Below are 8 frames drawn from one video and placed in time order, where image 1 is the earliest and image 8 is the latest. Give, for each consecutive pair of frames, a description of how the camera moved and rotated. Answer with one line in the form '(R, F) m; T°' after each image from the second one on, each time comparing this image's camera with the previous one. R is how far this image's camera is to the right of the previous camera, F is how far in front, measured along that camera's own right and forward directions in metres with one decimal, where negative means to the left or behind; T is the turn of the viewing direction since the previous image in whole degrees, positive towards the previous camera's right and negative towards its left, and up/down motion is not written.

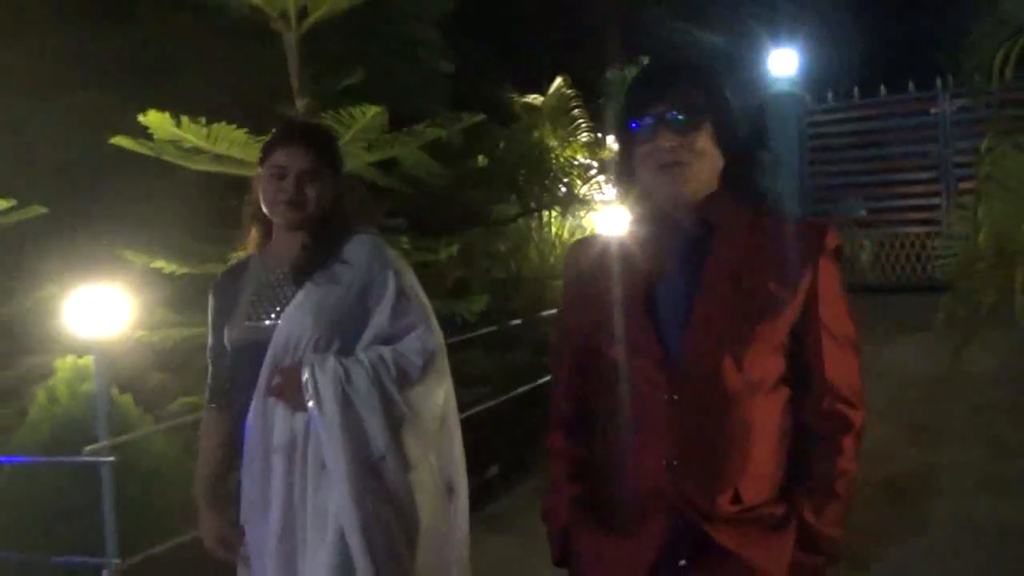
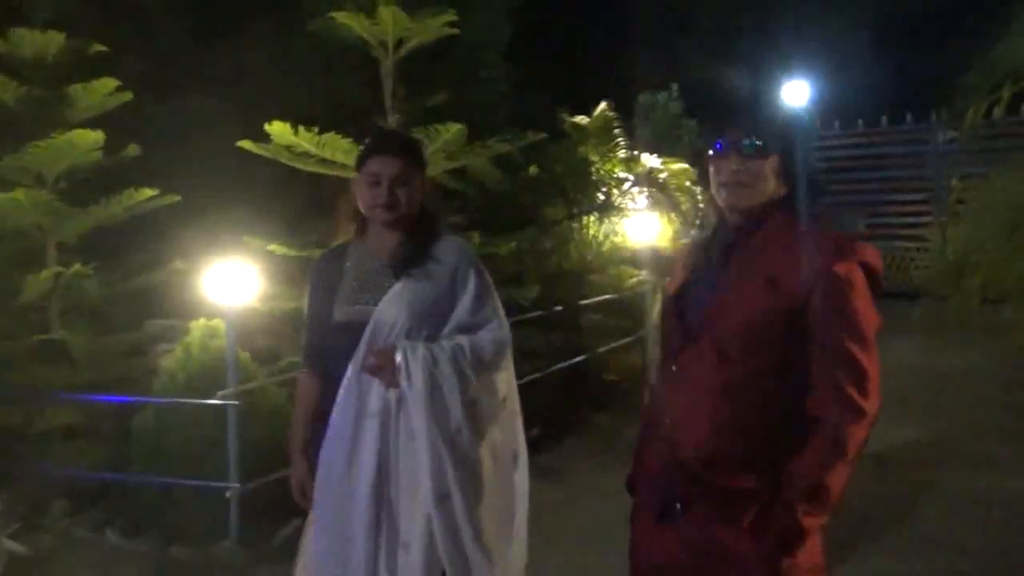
(-0.2, -0.9) m; -2°
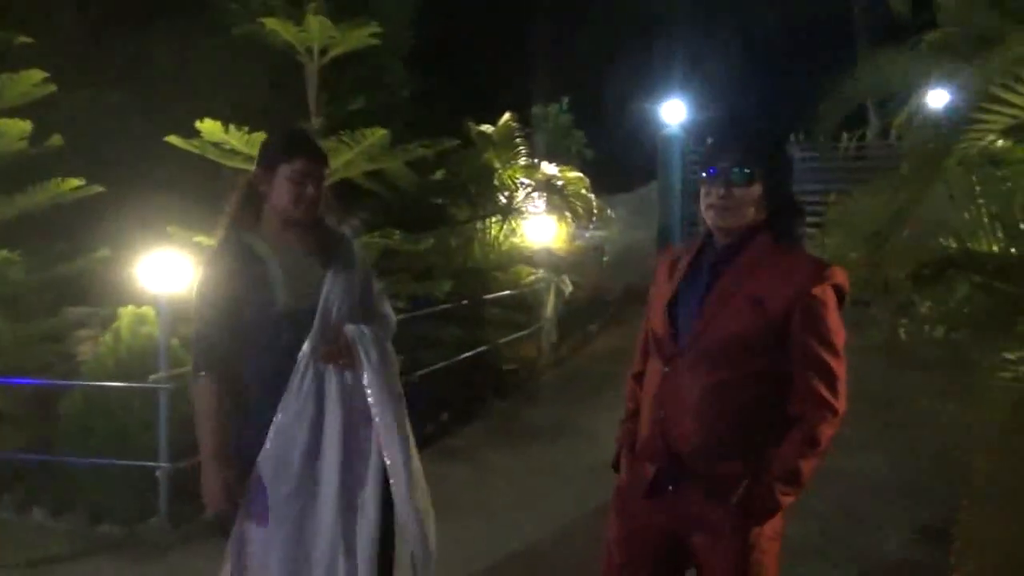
(-0.3, -0.5) m; +9°
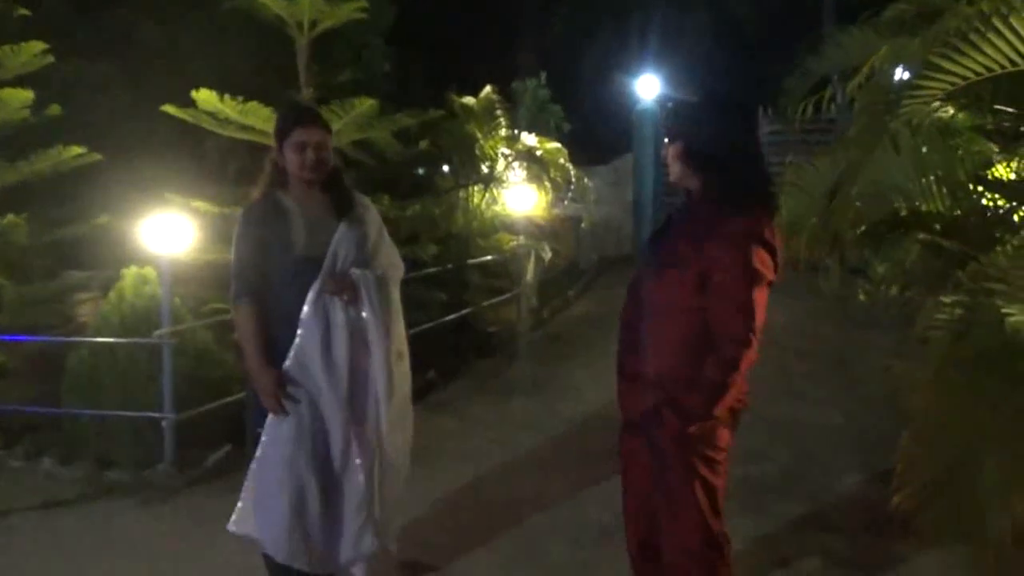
(0.0, -0.4) m; +2°
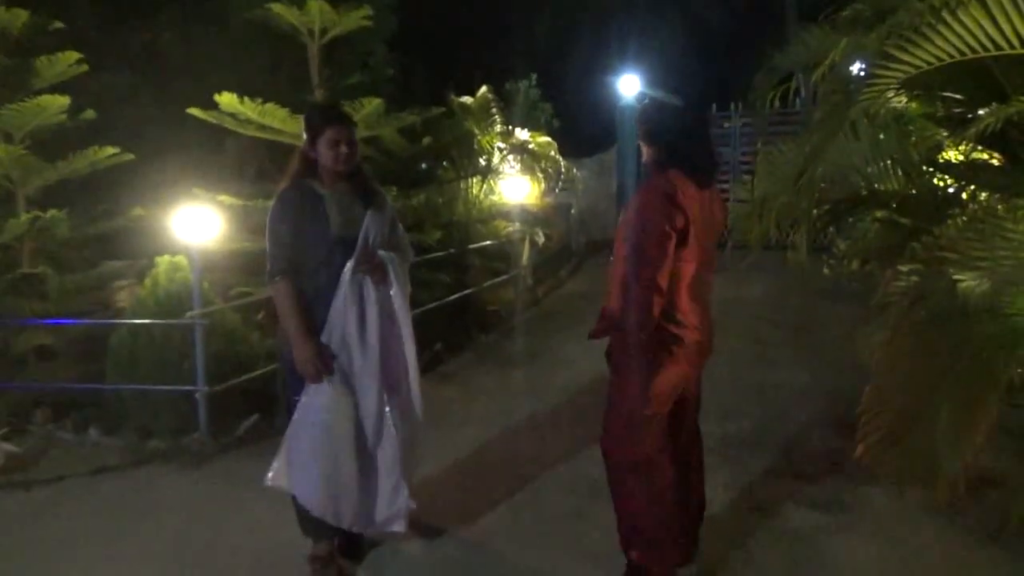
(0.0, -0.6) m; 0°
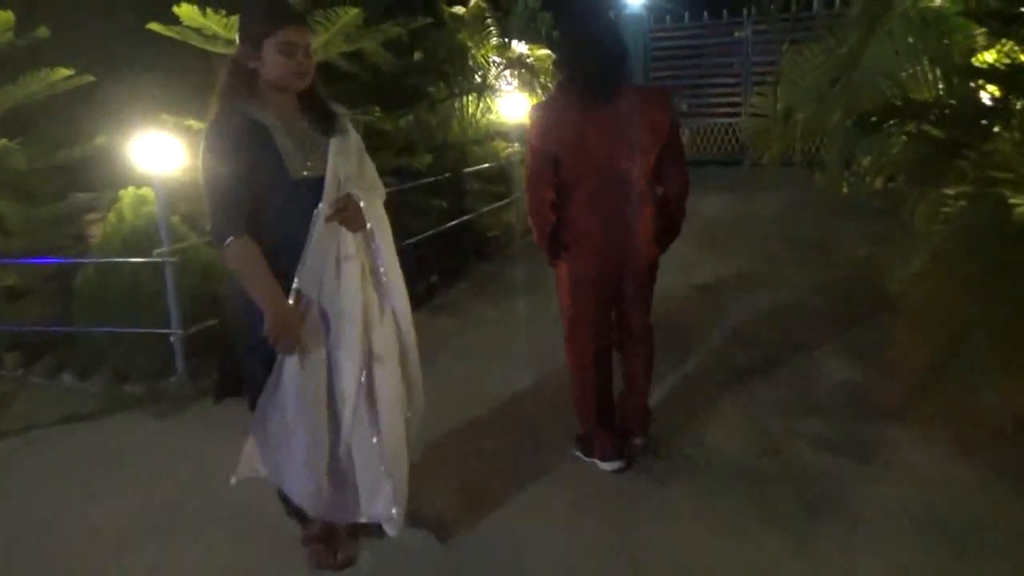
(+0.1, +0.5) m; -1°
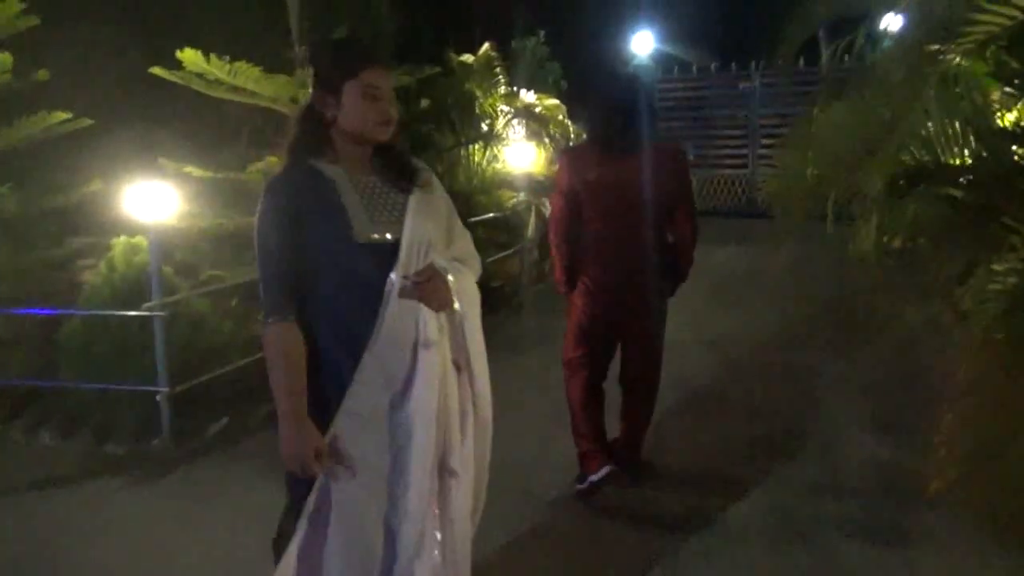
(-0.1, +0.3) m; 0°
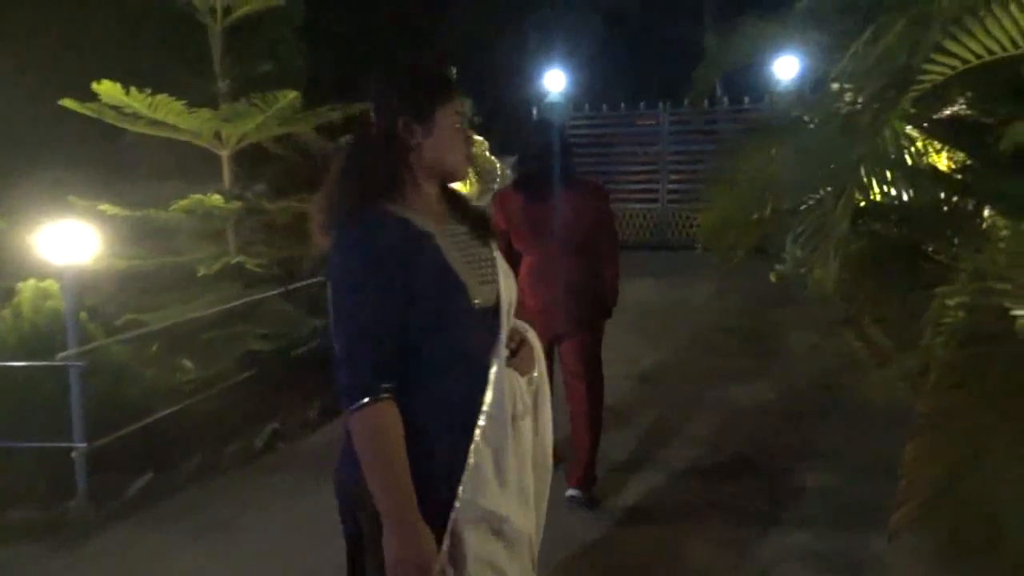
(-0.3, +0.1) m; +7°
